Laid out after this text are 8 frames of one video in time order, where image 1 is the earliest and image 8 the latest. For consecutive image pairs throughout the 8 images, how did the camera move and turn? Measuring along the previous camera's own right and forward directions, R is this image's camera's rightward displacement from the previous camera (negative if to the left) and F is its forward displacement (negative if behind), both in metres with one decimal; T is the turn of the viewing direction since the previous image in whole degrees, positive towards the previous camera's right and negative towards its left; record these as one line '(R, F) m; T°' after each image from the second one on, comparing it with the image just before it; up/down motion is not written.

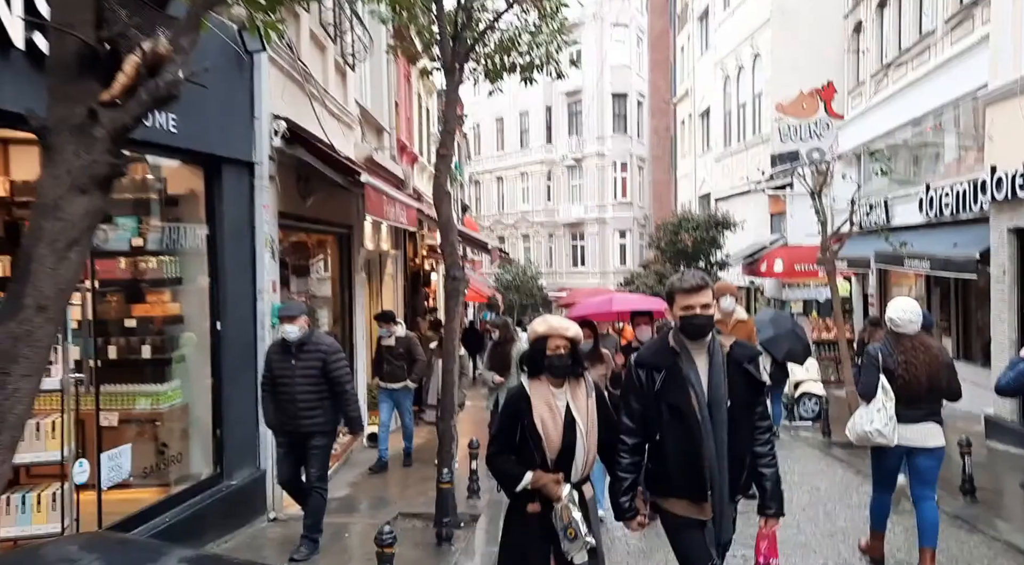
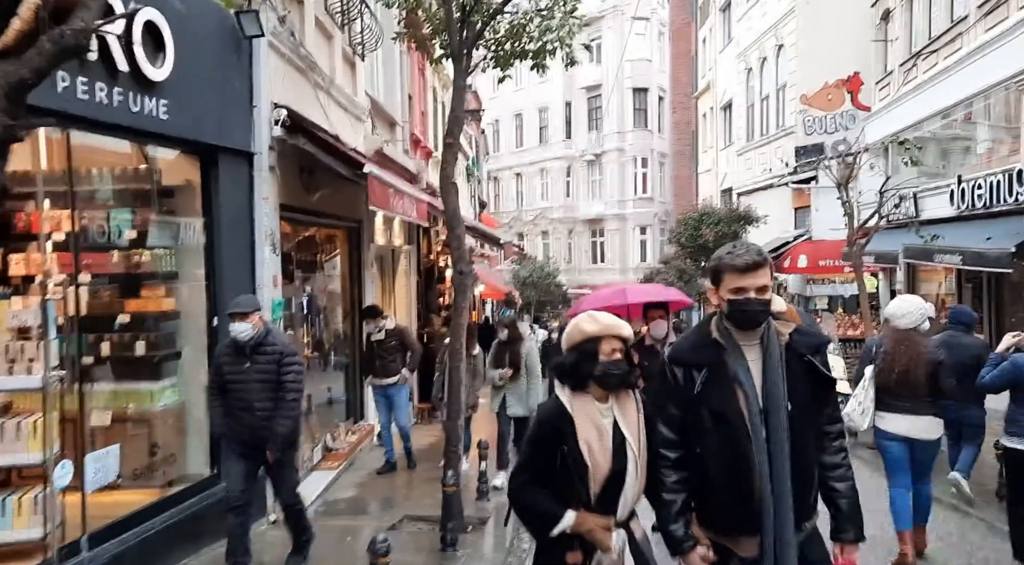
(+0.1, +0.3) m; -2°
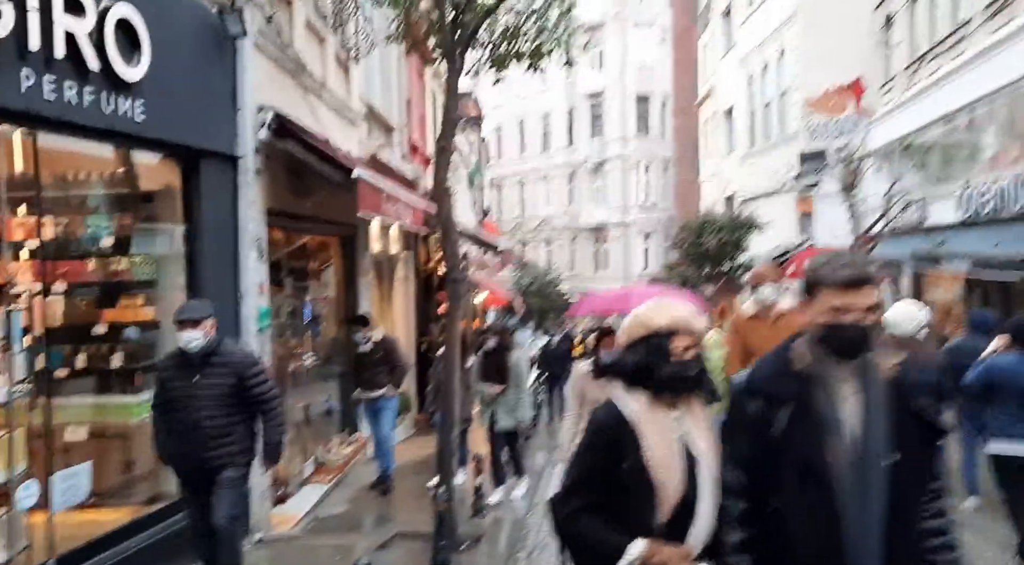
(+0.1, +0.2) m; 0°
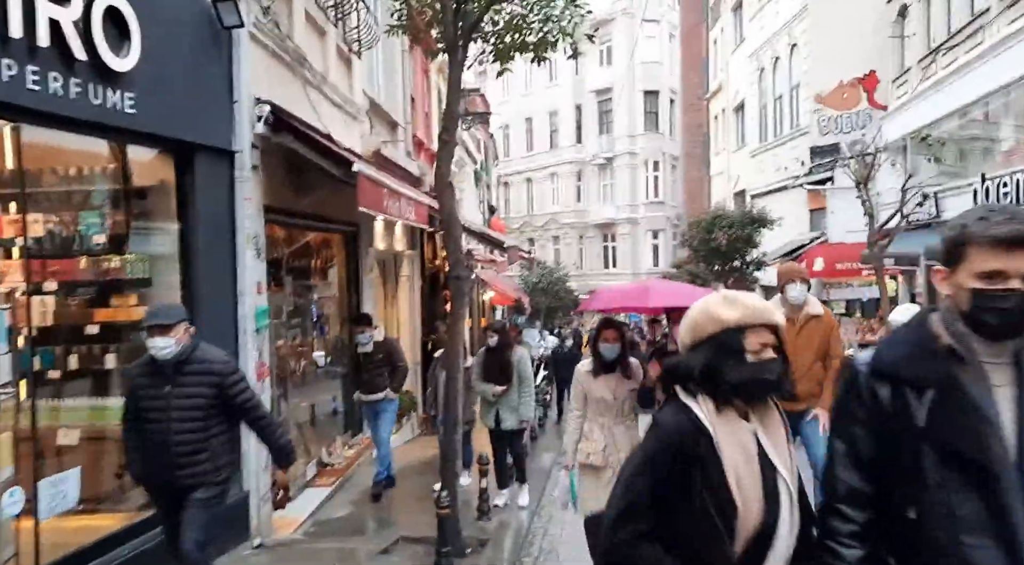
(0.0, +0.2) m; -1°
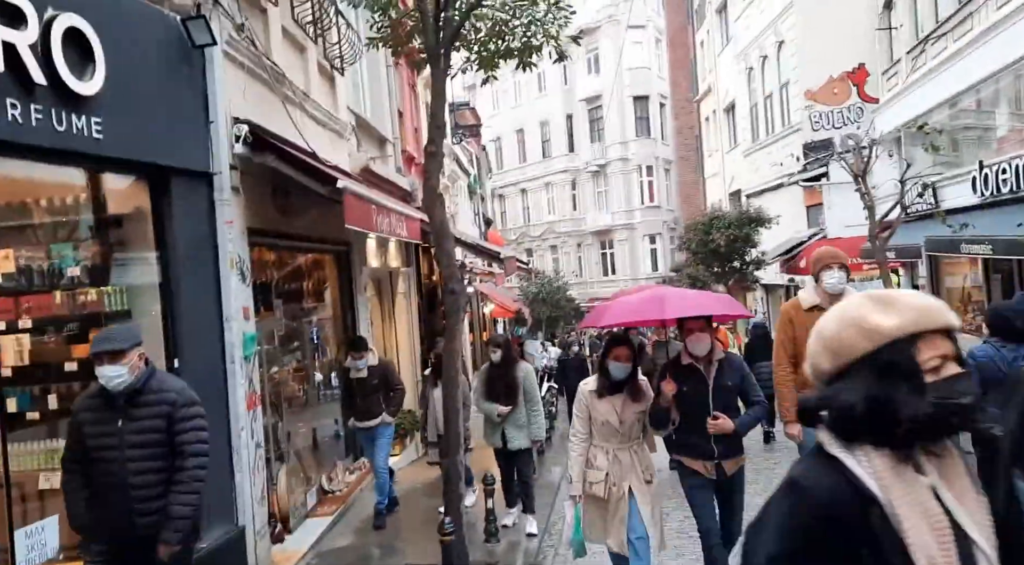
(0.0, +0.2) m; 0°
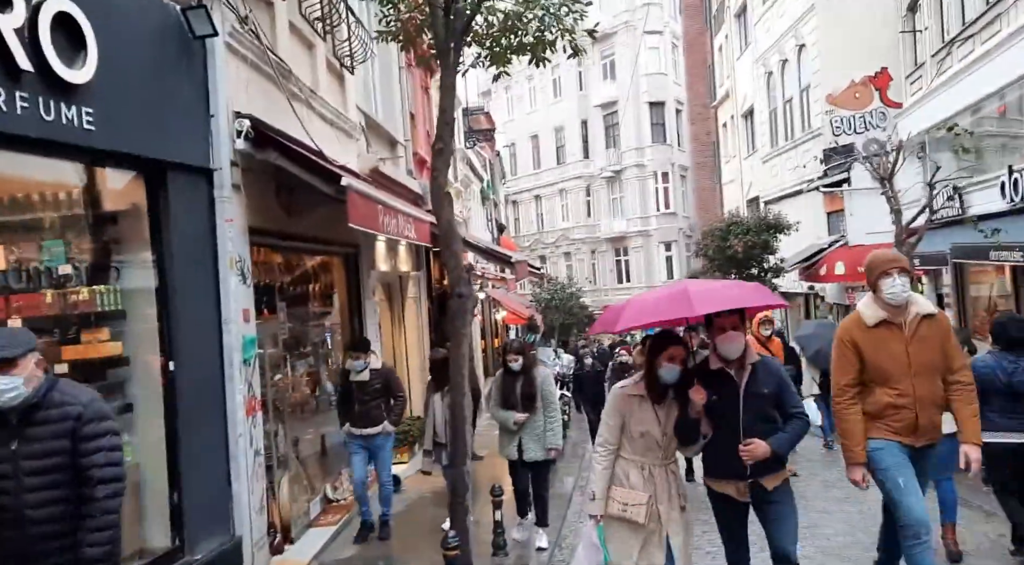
(0.0, +0.3) m; -1°
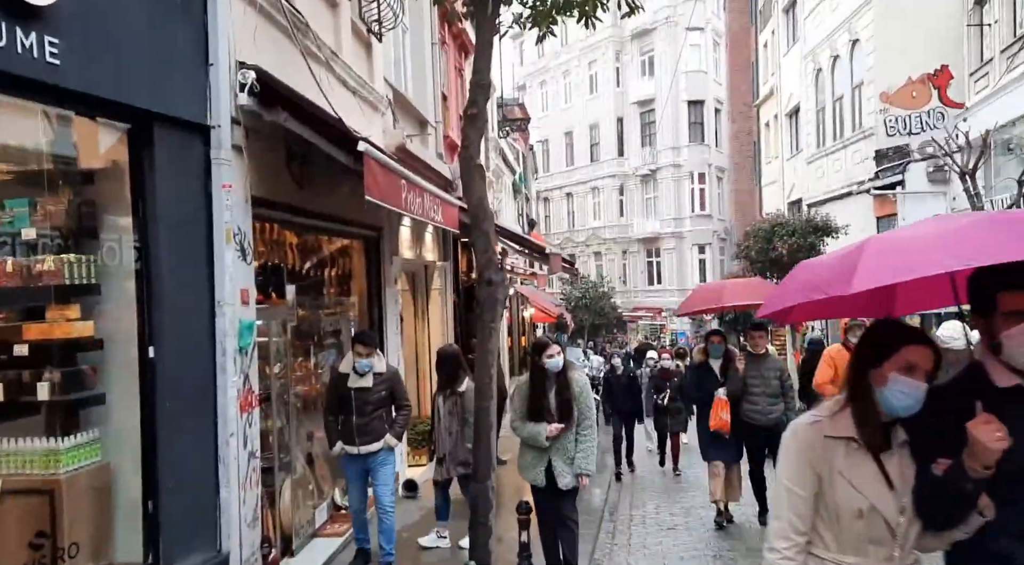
(-0.1, +0.8) m; -2°
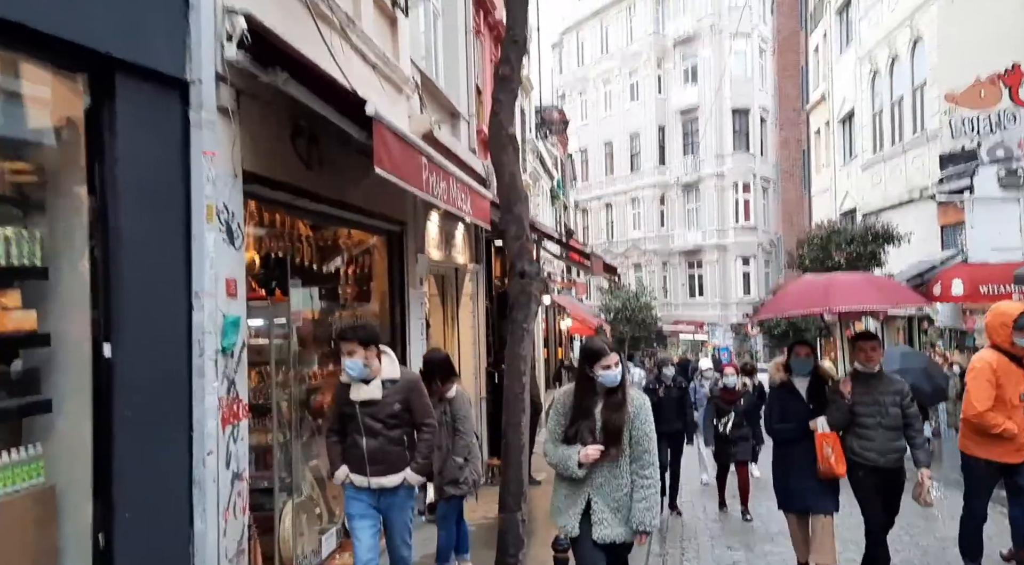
(0.0, +0.9) m; -3°
